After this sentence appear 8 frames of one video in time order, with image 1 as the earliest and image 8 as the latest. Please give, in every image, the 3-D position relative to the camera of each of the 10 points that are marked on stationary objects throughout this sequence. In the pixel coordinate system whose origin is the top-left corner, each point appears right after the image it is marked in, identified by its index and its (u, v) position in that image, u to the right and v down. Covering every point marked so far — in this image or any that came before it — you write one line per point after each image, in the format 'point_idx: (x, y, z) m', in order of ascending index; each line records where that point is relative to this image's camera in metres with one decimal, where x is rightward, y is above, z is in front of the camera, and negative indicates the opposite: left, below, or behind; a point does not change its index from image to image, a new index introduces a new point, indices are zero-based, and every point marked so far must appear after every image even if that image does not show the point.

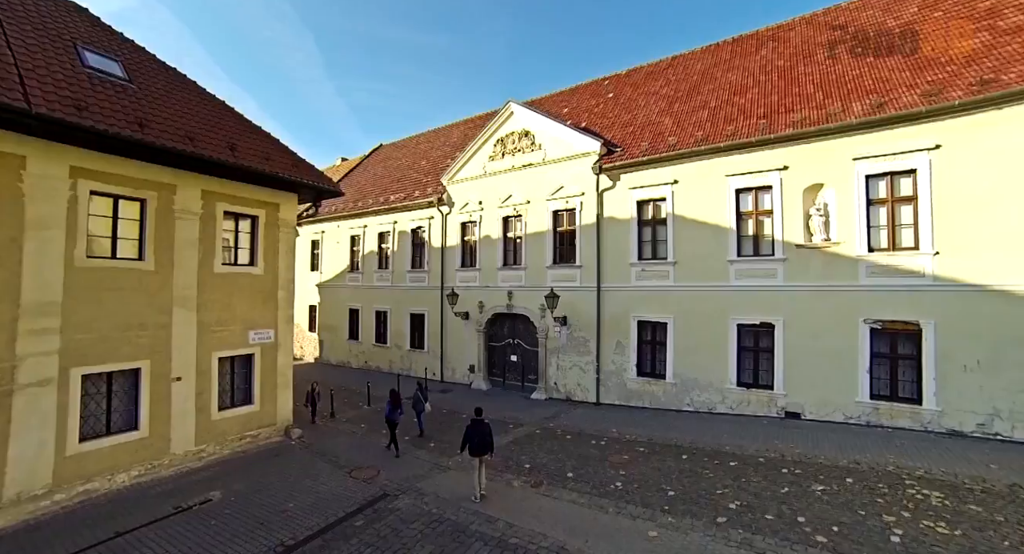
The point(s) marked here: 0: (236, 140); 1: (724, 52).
0: (-5.8, +2.8, +10.0) m
1: (+6.5, +7.2, +15.2) m
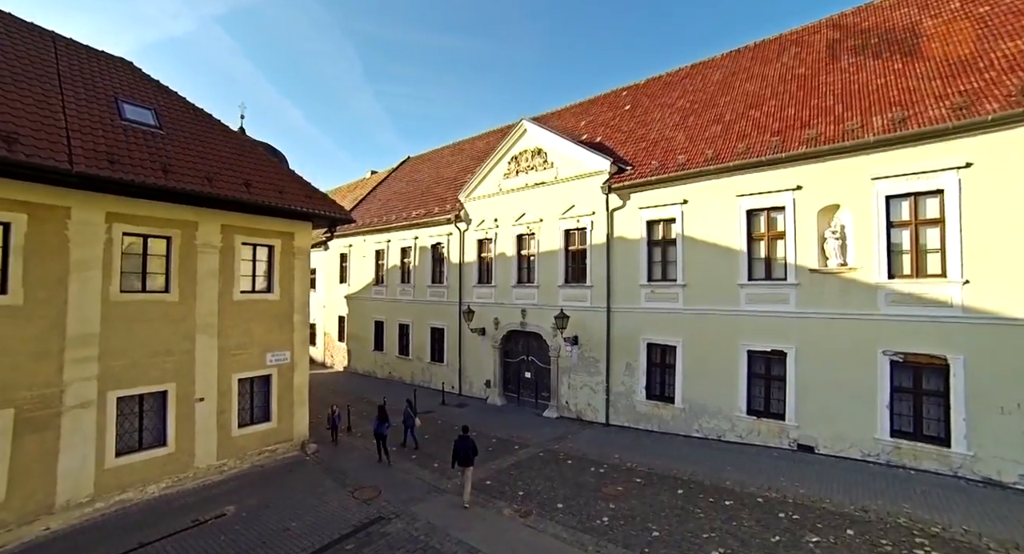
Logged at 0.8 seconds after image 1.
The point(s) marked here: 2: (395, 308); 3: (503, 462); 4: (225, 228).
0: (-5.8, +2.2, +10.7) m
1: (+7.0, +6.7, +14.6) m
2: (-4.4, -1.2, +17.8) m
3: (-0.2, -4.2, +10.9) m
4: (-6.1, +1.0, +10.1) m
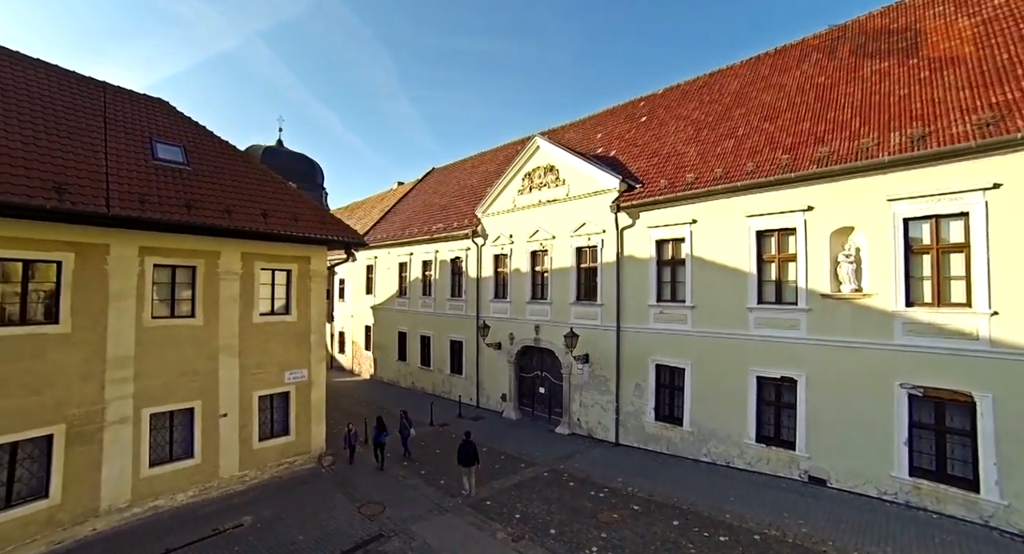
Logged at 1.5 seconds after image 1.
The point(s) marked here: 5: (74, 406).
0: (-5.8, +1.6, +11.4) m
1: (+7.3, +6.2, +14.0) m
2: (-3.7, -1.6, +18.3) m
3: (-0.1, -4.7, +11.1) m
4: (-6.1, +0.5, +10.9) m
5: (-8.0, -2.4, +8.8) m
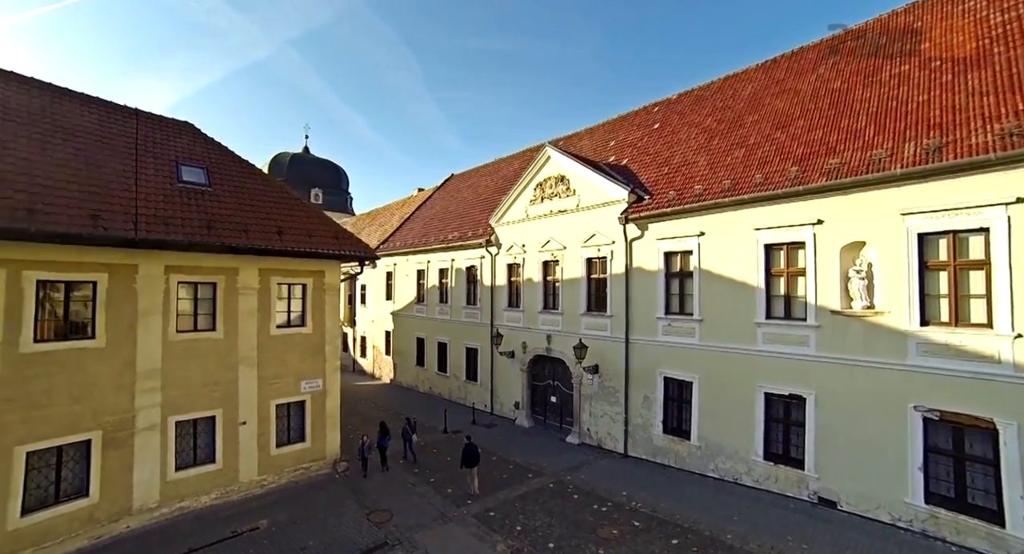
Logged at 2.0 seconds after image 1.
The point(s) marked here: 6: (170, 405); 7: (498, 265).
0: (-5.6, +1.3, +12.0) m
1: (+7.6, +6.0, +13.6) m
2: (-3.1, -1.9, +18.7) m
3: (0.0, -5.1, +11.3) m
4: (-6.0, +0.1, +11.4) m
5: (-8.1, -2.7, +9.5) m
6: (-7.3, -2.7, +10.3) m
7: (-0.5, +0.4, +16.6) m
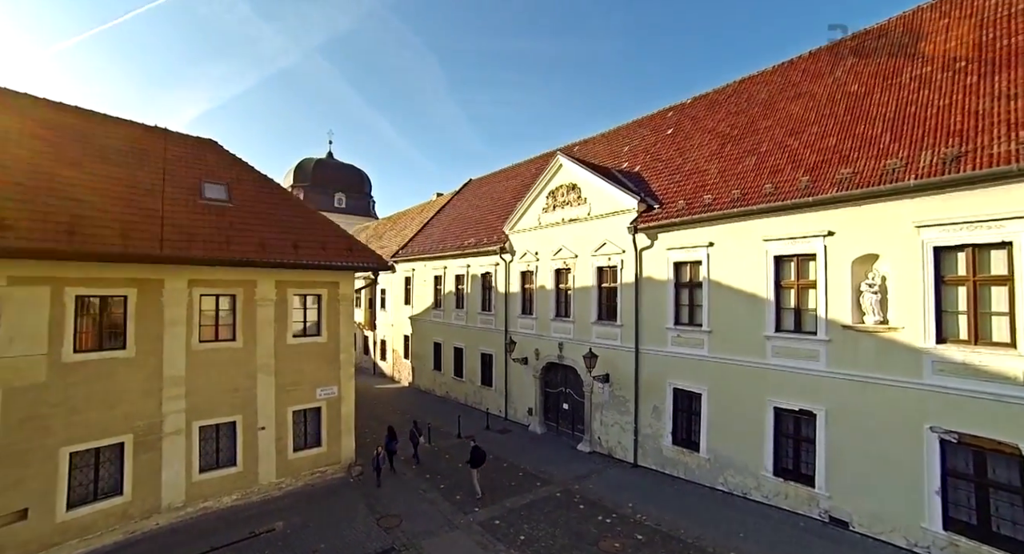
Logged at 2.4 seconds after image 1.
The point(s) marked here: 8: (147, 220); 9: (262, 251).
0: (-5.4, +1.0, +12.4) m
1: (+7.9, +5.7, +13.2) m
2: (-2.4, -2.2, +19.0) m
3: (+0.2, -5.3, +11.5) m
4: (-5.8, -0.2, +11.9) m
5: (-8.0, -3.0, +10.2) m
6: (-7.2, -3.0, +10.9) m
7: (0.0, +0.2, +16.8) m
8: (-8.0, +1.3, +10.5) m
9: (-6.0, +0.6, +11.5) m
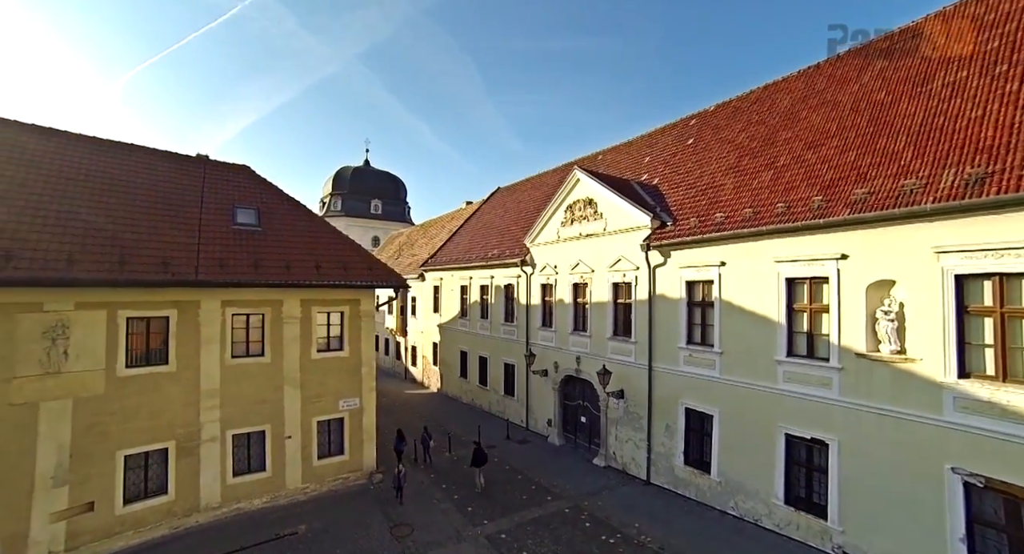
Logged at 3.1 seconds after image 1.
0: (-5.1, +0.5, +13.2) m
1: (+8.2, +5.3, +12.6) m
2: (-1.5, -2.6, +19.5) m
3: (+0.4, -5.8, +11.7) m
4: (-5.5, -0.6, +12.7) m
5: (-7.9, -3.5, +11.2) m
6: (-7.0, -3.6, +11.8) m
7: (+0.7, -0.2, +16.9) m
8: (-7.9, +0.7, +11.5) m
9: (-5.8, +0.1, +12.3) m
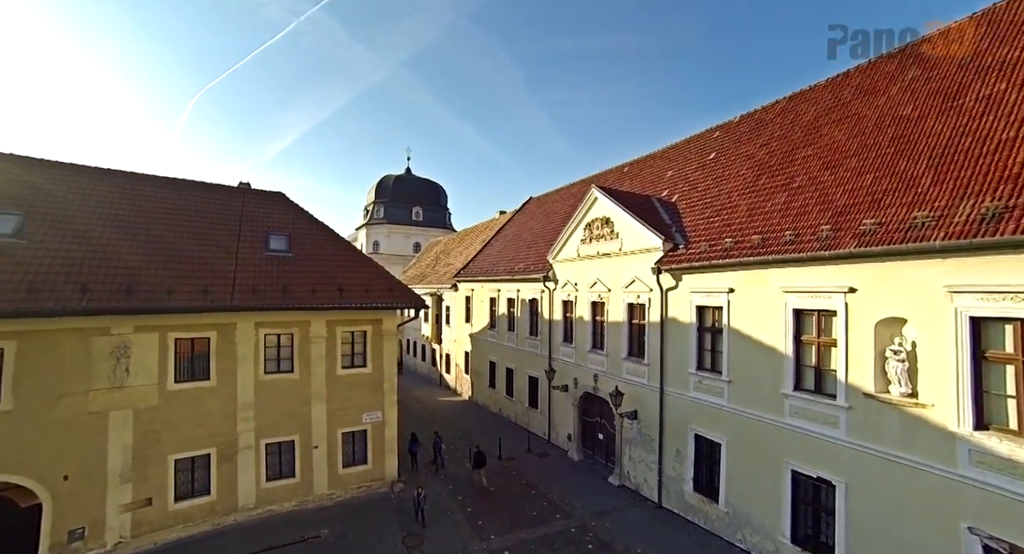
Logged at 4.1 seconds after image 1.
0: (-4.7, -0.1, +14.0) m
1: (+8.4, +4.7, +11.8) m
2: (-0.4, -3.0, +19.9) m
3: (+0.6, -6.4, +12.0) m
4: (-5.2, -1.2, +13.6) m
5: (-7.7, -4.2, +12.5) m
6: (-6.8, -4.2, +13.0) m
7: (+1.5, -0.8, +17.1) m
8: (-7.7, +0.1, +12.7) m
9: (-5.5, -0.5, +13.2) m
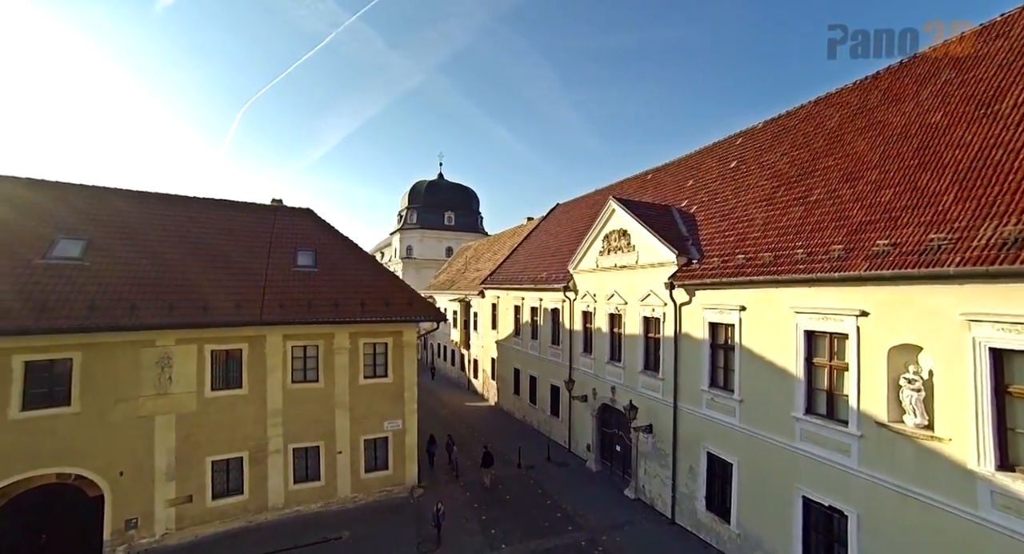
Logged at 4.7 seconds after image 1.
0: (-4.3, -0.5, +14.6) m
1: (+8.6, +4.4, +11.2) m
2: (+0.6, -3.4, +20.1) m
3: (+0.9, -6.8, +12.2) m
4: (-4.8, -1.6, +14.2) m
5: (-7.3, -4.6, +13.3) m
6: (-6.4, -4.6, +13.8) m
7: (+2.2, -1.1, +17.1) m
8: (-7.4, -0.3, +13.5) m
9: (-5.1, -0.9, +13.8) m
